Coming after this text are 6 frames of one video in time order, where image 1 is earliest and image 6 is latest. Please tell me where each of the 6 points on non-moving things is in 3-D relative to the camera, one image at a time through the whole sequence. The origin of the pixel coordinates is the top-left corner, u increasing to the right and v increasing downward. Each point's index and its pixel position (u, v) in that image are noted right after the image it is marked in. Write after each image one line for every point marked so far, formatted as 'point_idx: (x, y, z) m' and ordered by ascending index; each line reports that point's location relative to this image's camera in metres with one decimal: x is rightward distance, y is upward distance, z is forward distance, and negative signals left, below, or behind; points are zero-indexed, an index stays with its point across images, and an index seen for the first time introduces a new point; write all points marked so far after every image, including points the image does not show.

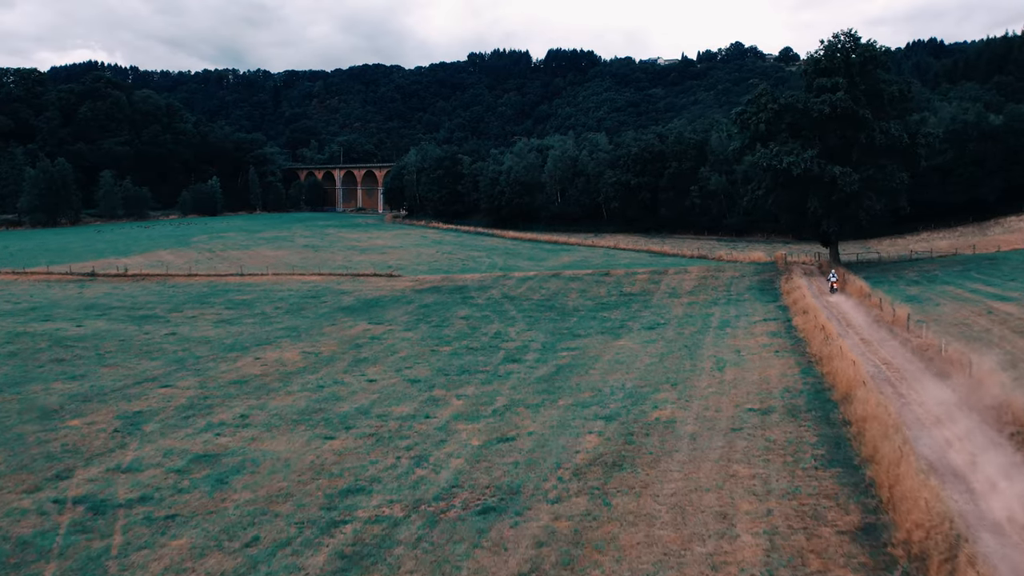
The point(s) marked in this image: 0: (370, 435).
0: (-2.4, -2.4, +15.1) m
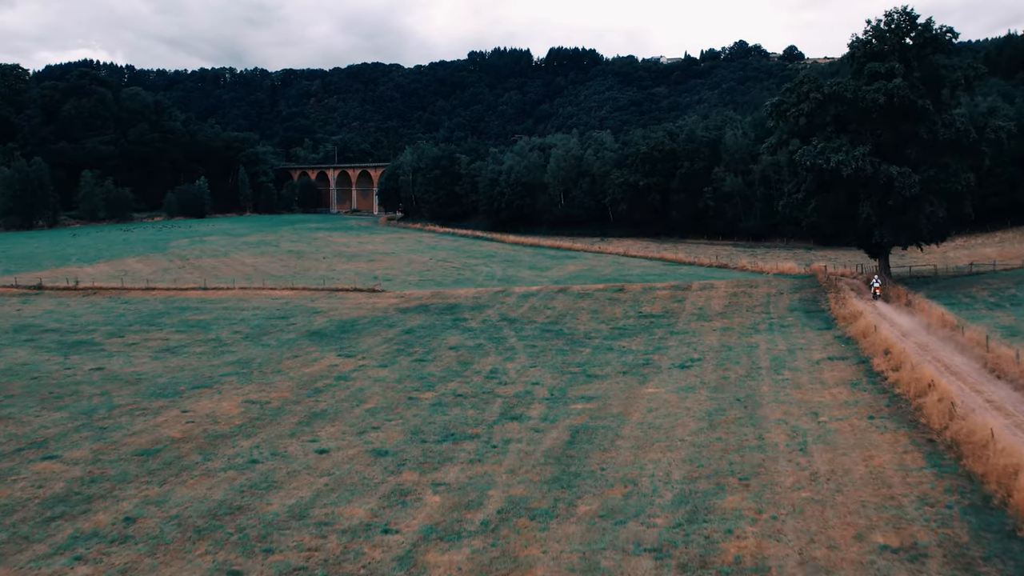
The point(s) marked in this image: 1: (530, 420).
0: (-2.4, -3.1, +10.1) m
1: (+0.3, -2.4, +16.7) m
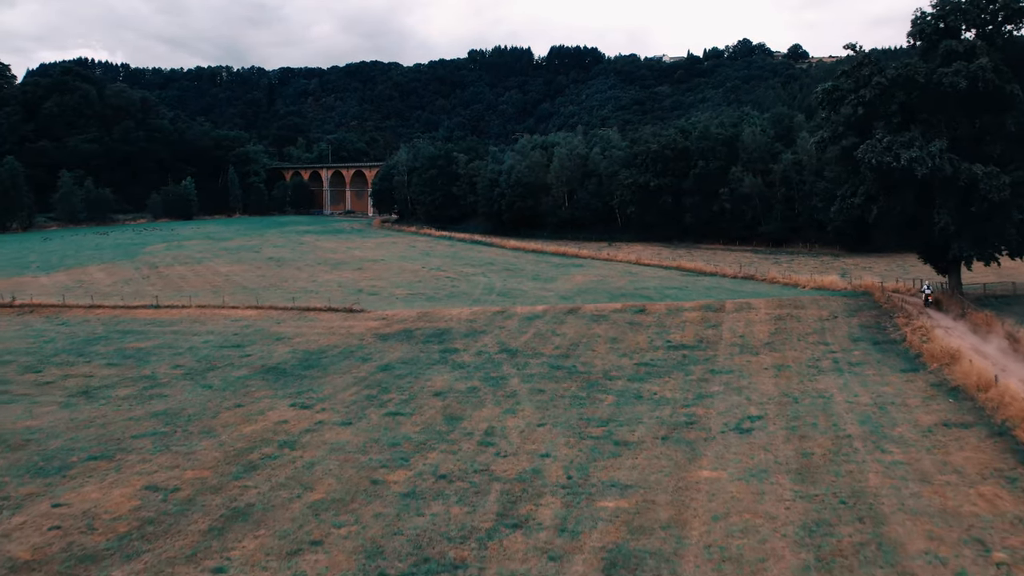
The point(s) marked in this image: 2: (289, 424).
0: (-2.4, -3.7, +4.9) m
1: (+0.4, -3.1, +11.5) m
2: (-4.2, -2.6, +17.3) m
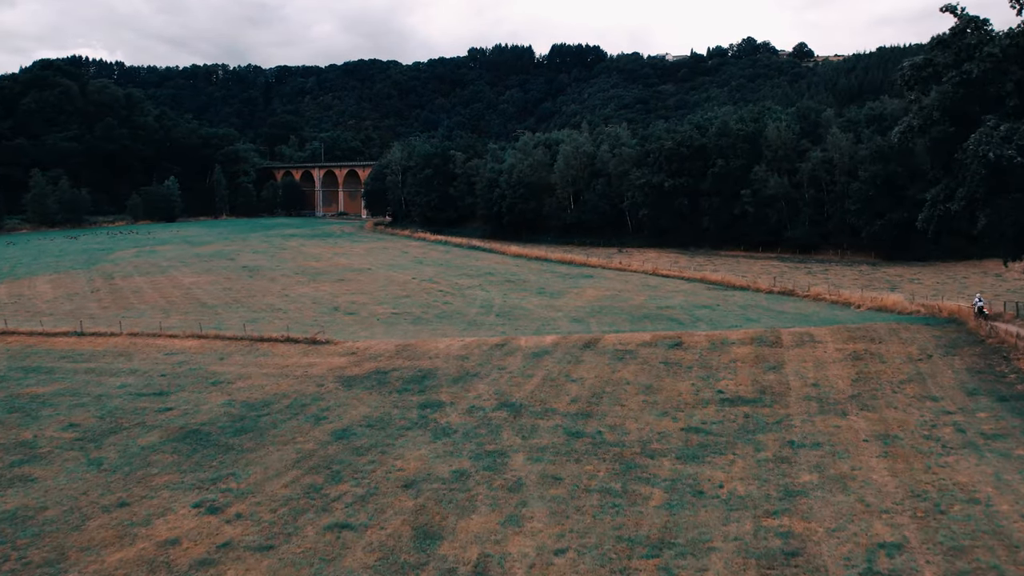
0: (-2.3, -4.4, -1.0) m
1: (+0.4, -3.7, +5.6) m
2: (-4.2, -3.3, +11.4) m
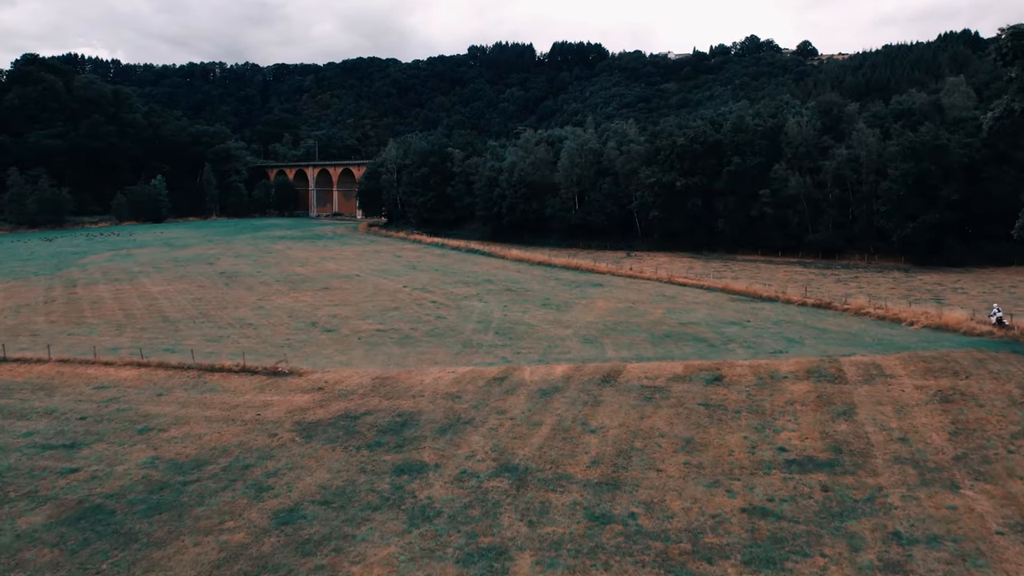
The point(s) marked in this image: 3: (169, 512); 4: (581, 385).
0: (-2.3, -4.9, -5.1) m
1: (+0.4, -4.2, +1.5) m
2: (-4.2, -3.7, +7.3) m
3: (-4.8, -3.1, +12.9) m
4: (+1.4, -2.0, +18.3) m
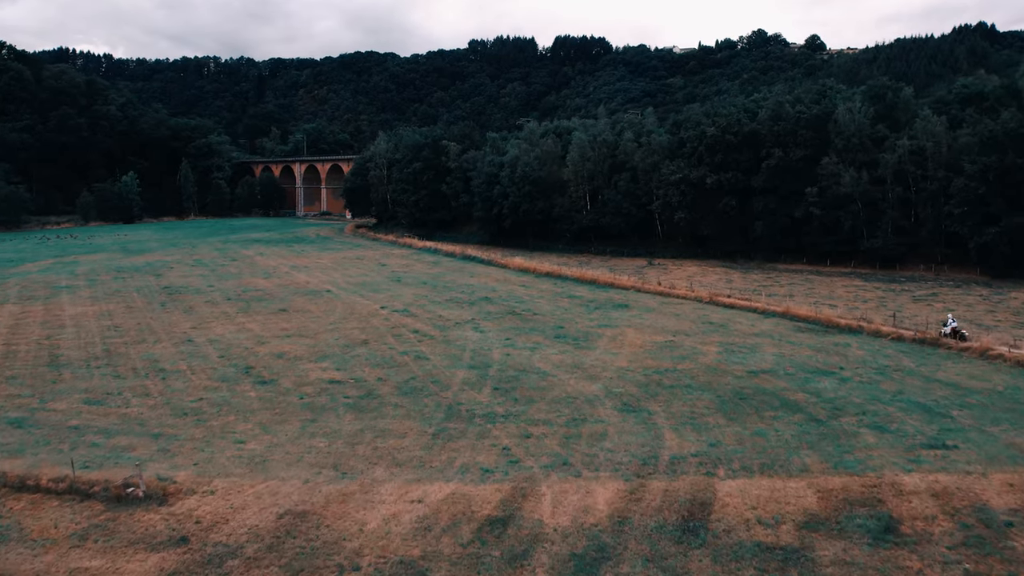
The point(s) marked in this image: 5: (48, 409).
0: (-2.2, -5.8, -13.3) m
1: (+0.5, -5.1, -6.7) m
2: (-4.1, -4.6, -0.8) m
3: (-4.7, -4.0, +4.8) m
4: (+1.5, -2.8, +10.2) m
5: (-9.7, -2.4, +19.3) m
